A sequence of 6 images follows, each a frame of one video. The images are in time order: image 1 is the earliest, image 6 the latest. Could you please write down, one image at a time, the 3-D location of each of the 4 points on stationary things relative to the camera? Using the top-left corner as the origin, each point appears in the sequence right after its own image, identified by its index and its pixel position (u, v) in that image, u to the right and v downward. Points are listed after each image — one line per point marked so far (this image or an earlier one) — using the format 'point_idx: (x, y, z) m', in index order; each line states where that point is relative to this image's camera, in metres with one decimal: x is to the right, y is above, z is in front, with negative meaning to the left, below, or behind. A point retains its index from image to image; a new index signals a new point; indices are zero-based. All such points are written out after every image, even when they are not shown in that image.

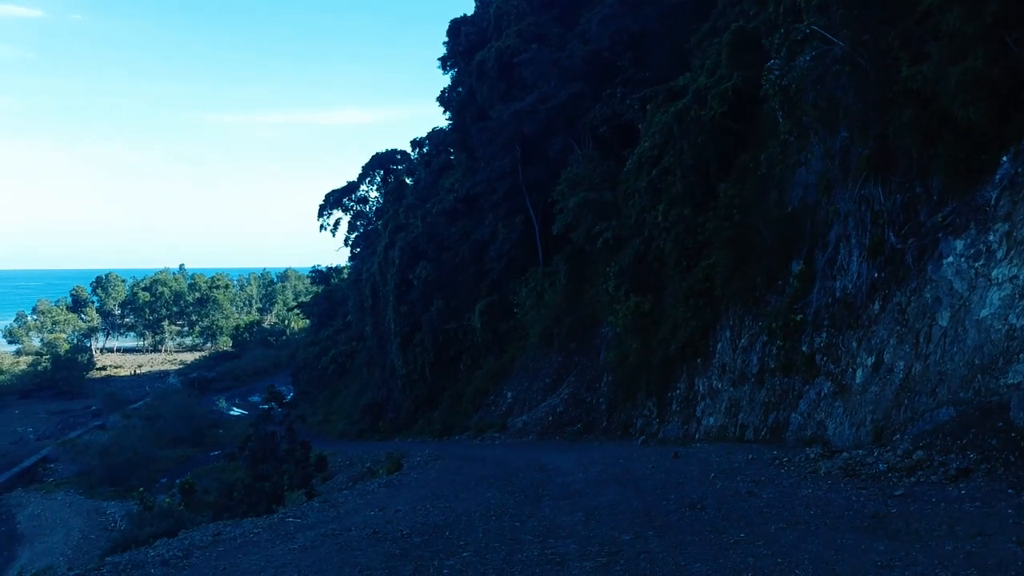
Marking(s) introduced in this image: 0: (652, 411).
0: (+3.4, -3.0, +19.7) m
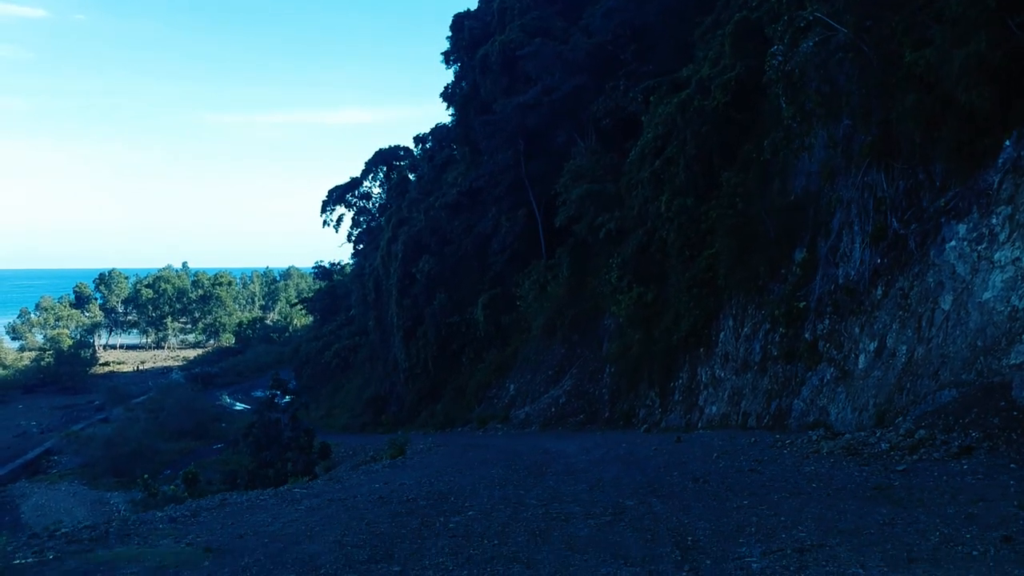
0: (+3.5, -2.8, +19.7) m
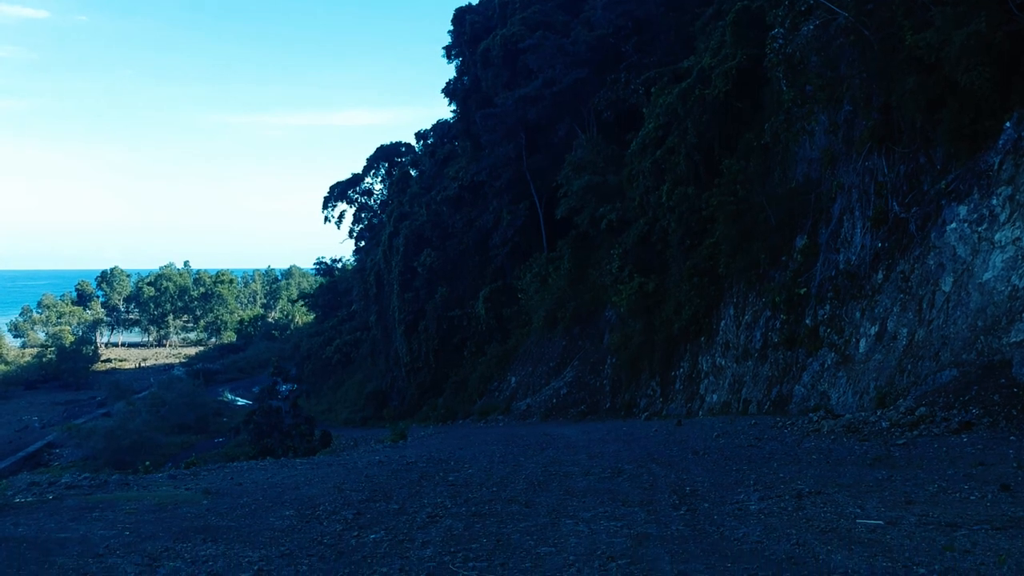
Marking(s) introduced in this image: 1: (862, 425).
0: (+3.5, -2.5, +19.7) m
1: (+4.6, -1.8, +10.6) m
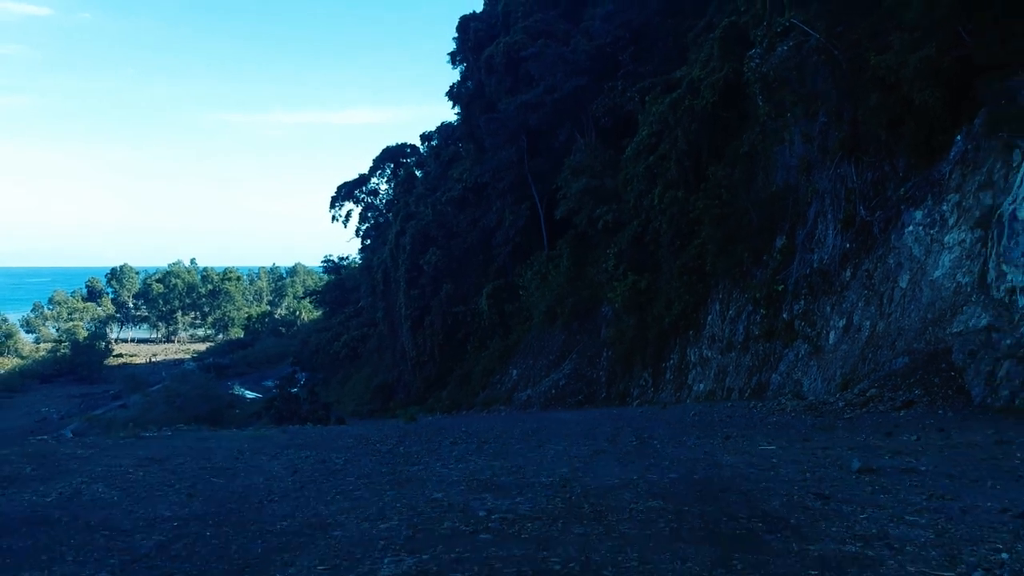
0: (+3.5, -2.4, +21.1) m
1: (+4.6, -1.8, +12.0) m
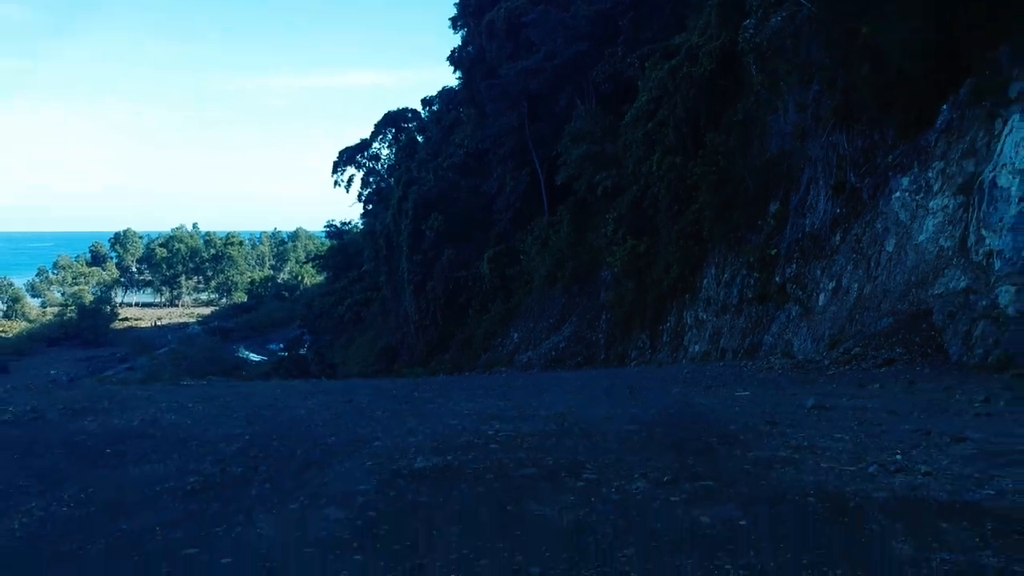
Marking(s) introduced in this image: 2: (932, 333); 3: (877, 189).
0: (+3.6, -1.5, +21.7) m
1: (+4.7, -1.2, +12.6) m
2: (+5.9, -0.6, +11.4) m
3: (+6.6, +1.8, +14.5) m
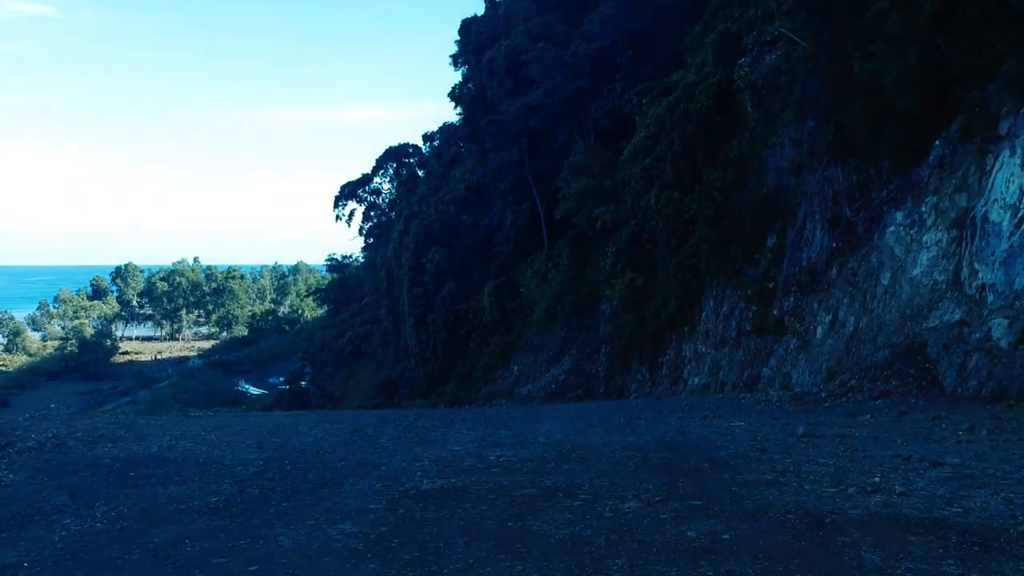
0: (+3.6, -2.4, +21.8) m
1: (+4.7, -1.7, +12.7) m
2: (+5.9, -1.1, +11.5) m
3: (+6.6, +1.2, +14.7) m
